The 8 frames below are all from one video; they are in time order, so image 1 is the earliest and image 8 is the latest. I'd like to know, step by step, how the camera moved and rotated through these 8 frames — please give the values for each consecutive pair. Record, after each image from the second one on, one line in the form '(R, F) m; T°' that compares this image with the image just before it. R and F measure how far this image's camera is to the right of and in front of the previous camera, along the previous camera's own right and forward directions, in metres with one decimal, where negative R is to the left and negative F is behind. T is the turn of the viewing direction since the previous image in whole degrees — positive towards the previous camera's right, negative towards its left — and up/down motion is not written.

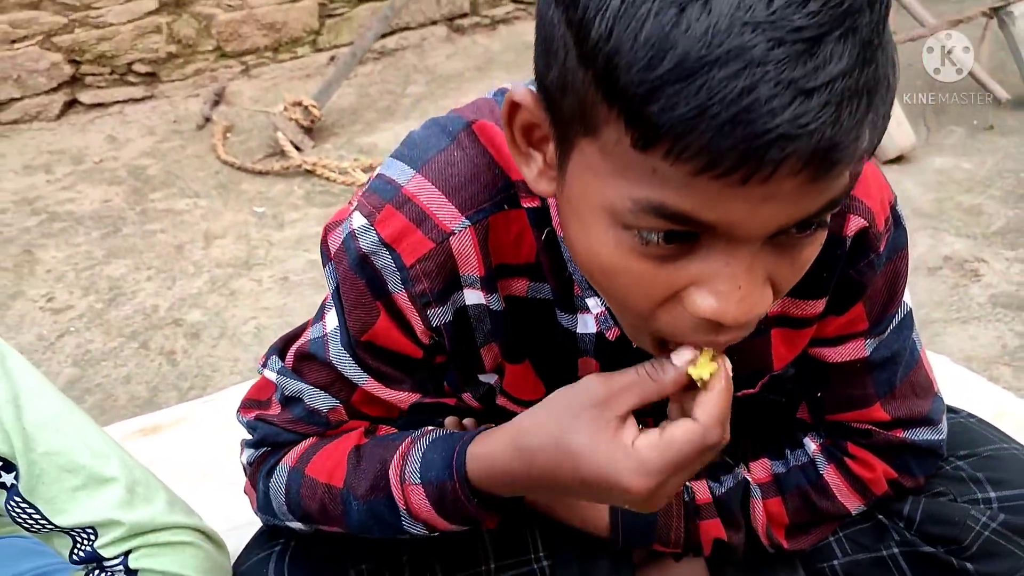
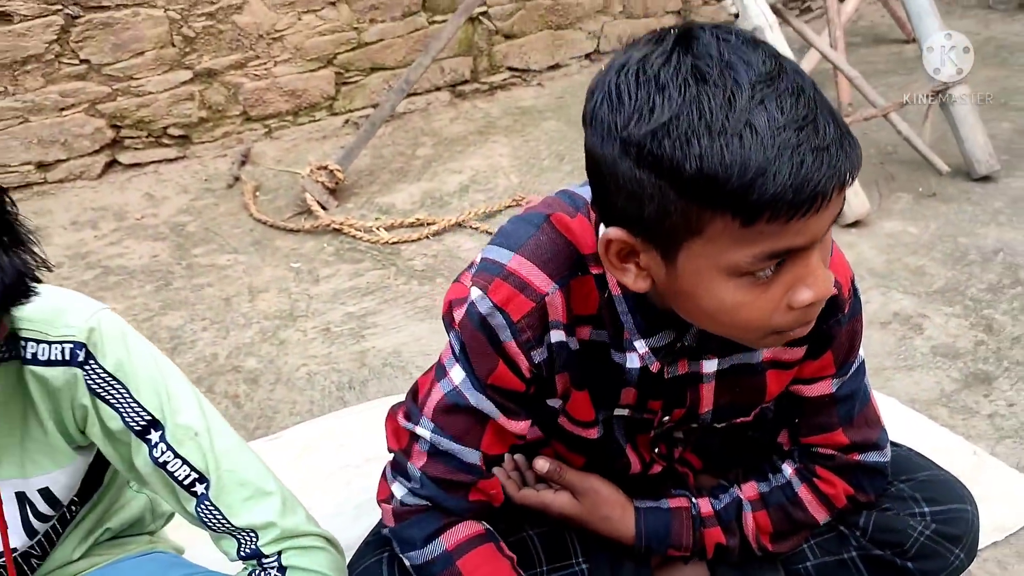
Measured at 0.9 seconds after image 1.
(-0.1, -0.3) m; +2°
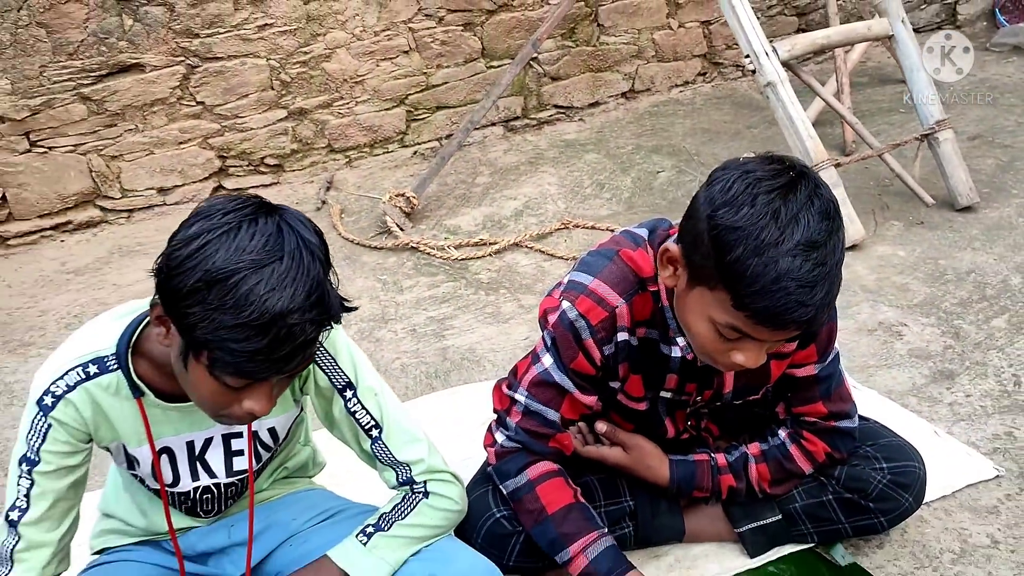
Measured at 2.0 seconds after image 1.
(-0.1, -0.5) m; -1°
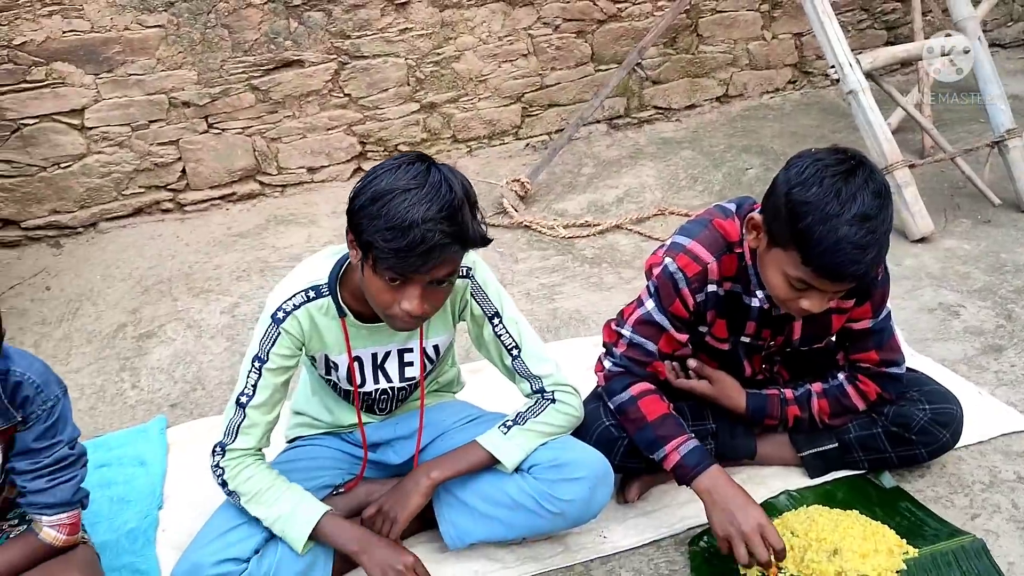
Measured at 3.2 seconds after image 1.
(-0.1, -0.4) m; -5°
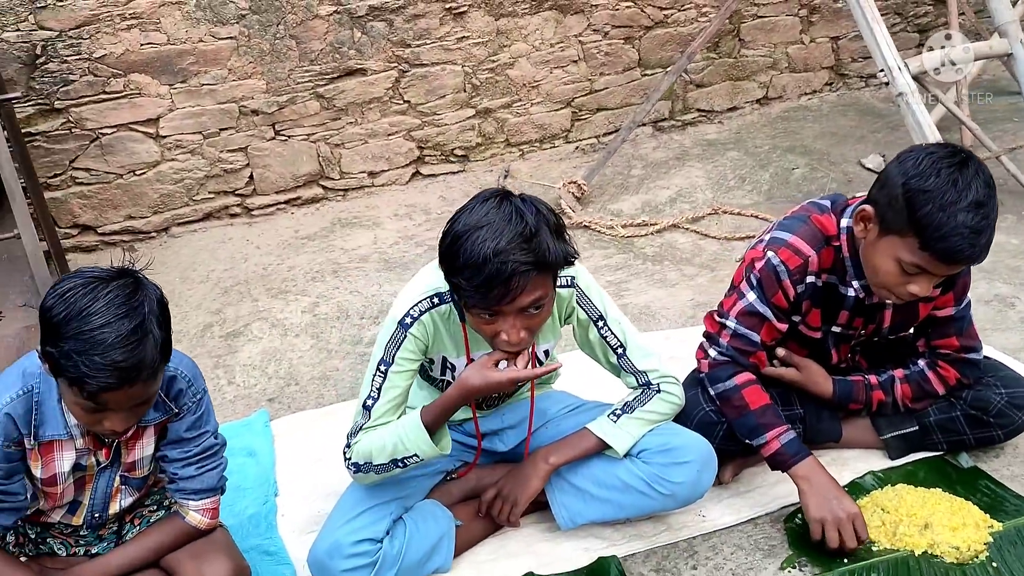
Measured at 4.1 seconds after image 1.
(-0.2, -0.1) m; 0°
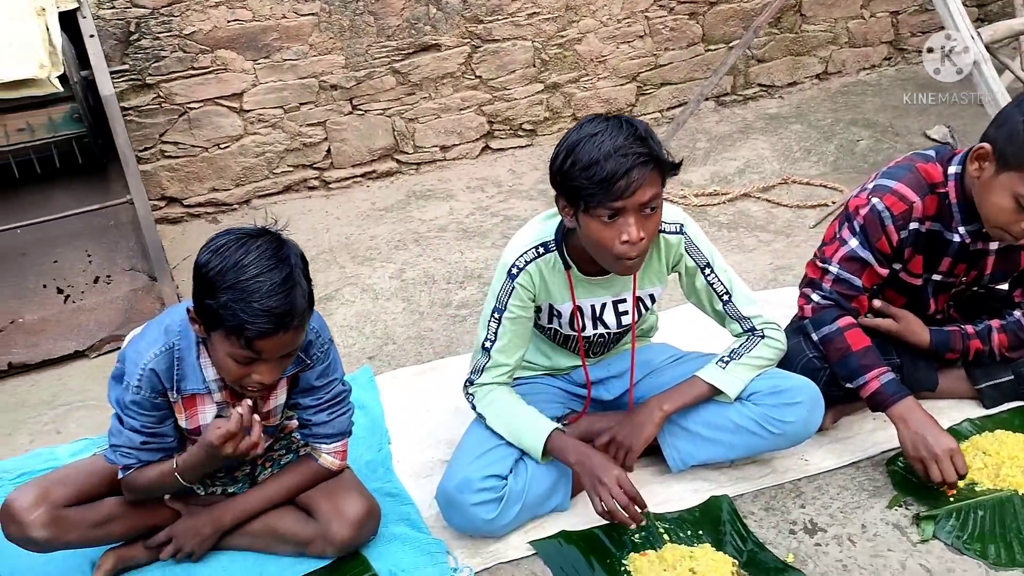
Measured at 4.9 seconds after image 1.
(-0.2, -0.1) m; -1°
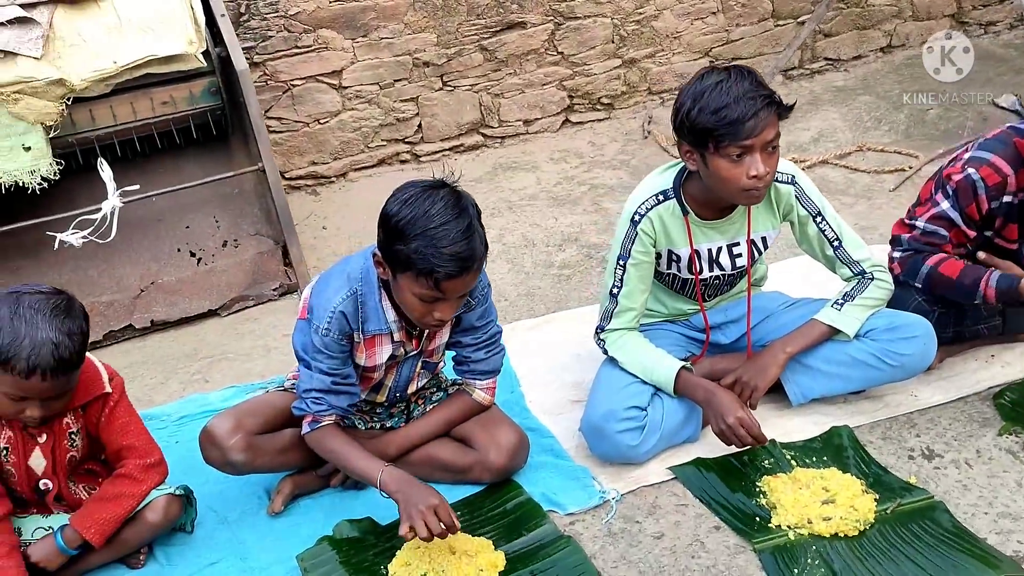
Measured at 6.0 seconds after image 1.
(-0.3, -0.2) m; -1°
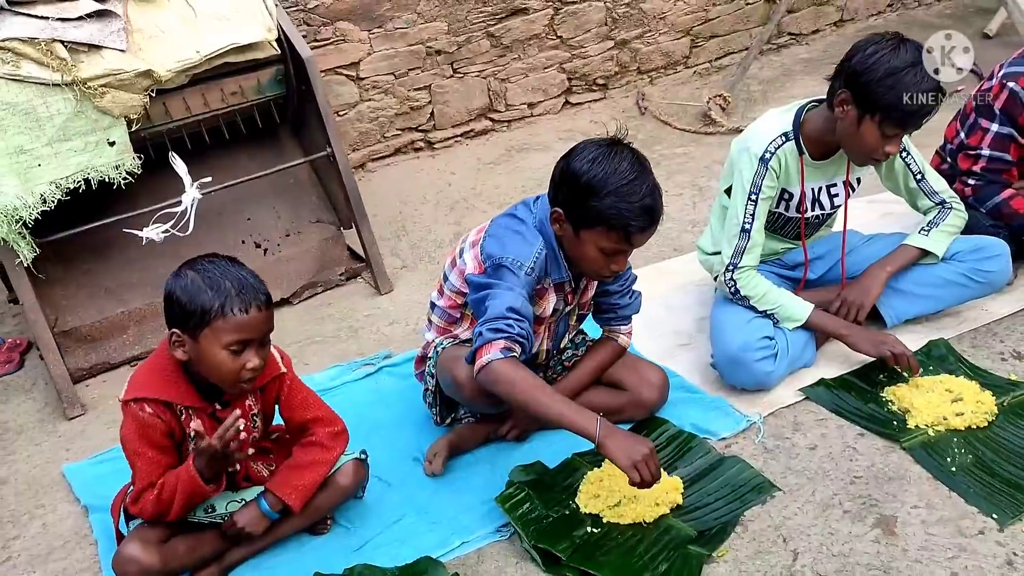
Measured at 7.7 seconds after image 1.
(-0.7, -0.1) m; +7°
